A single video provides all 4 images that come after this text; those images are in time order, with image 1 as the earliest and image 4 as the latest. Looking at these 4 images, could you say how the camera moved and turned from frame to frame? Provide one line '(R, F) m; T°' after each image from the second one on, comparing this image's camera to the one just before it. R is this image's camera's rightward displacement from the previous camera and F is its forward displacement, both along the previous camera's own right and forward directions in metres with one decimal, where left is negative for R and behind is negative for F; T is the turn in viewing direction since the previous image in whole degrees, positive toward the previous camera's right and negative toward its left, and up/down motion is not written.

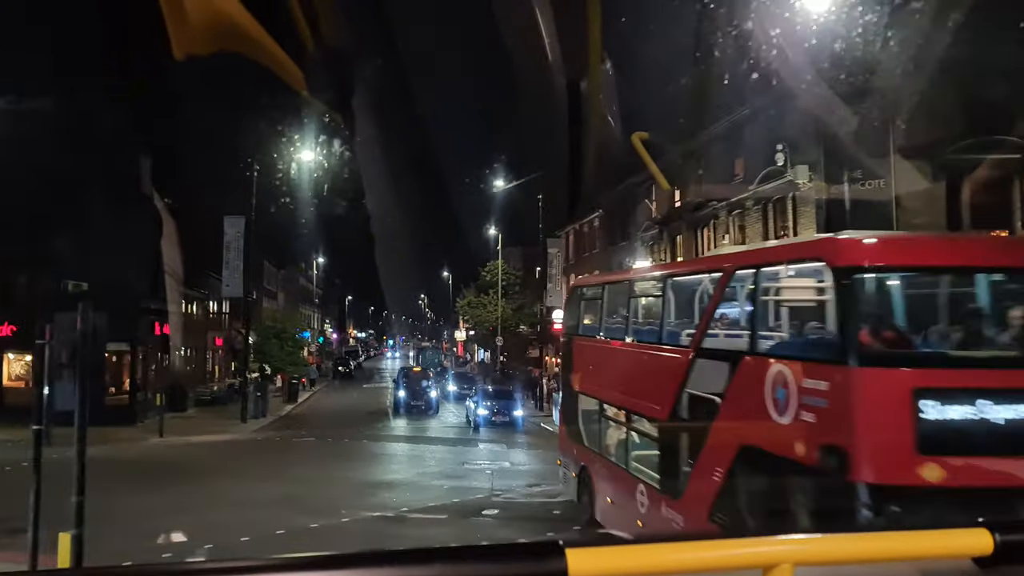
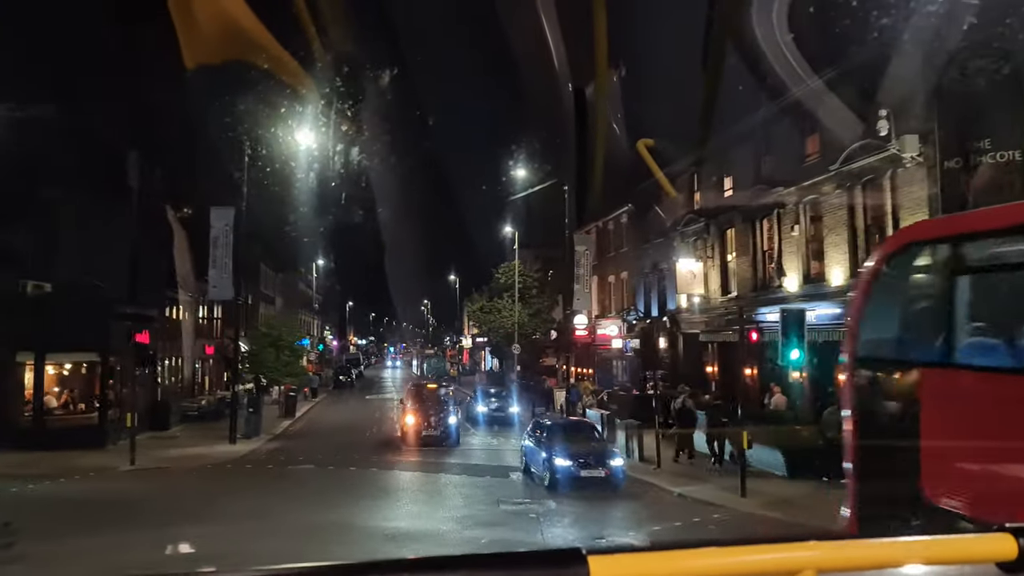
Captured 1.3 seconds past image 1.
(-0.4, +1.8) m; 0°
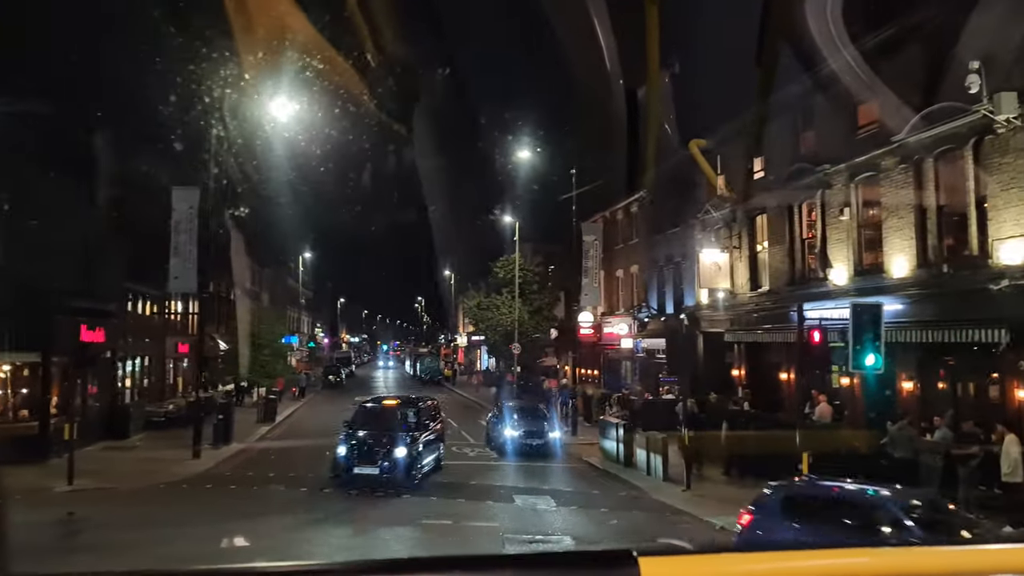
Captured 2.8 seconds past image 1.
(-0.1, +1.5) m; 0°
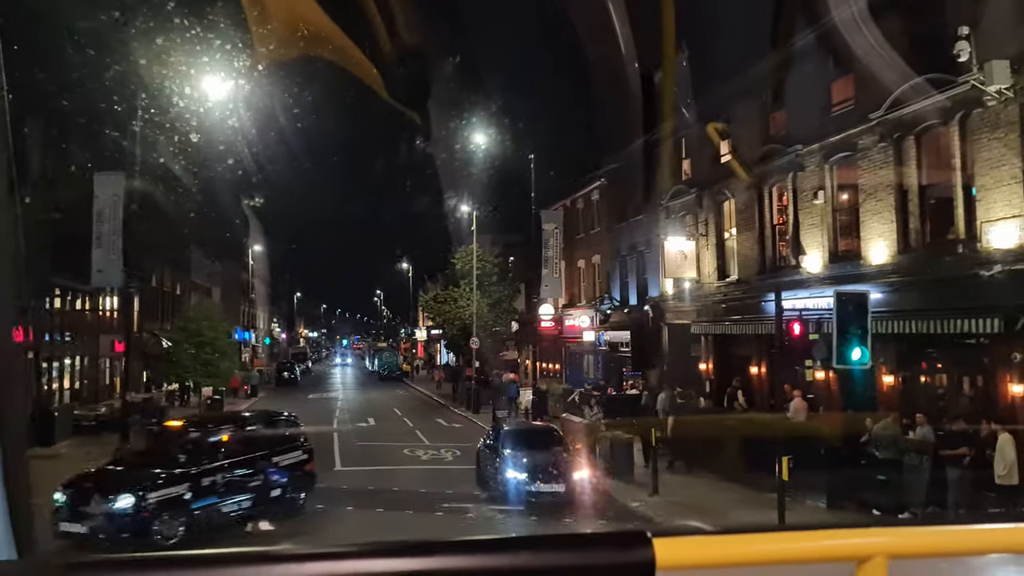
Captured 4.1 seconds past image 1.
(+0.1, +0.7) m; +3°
